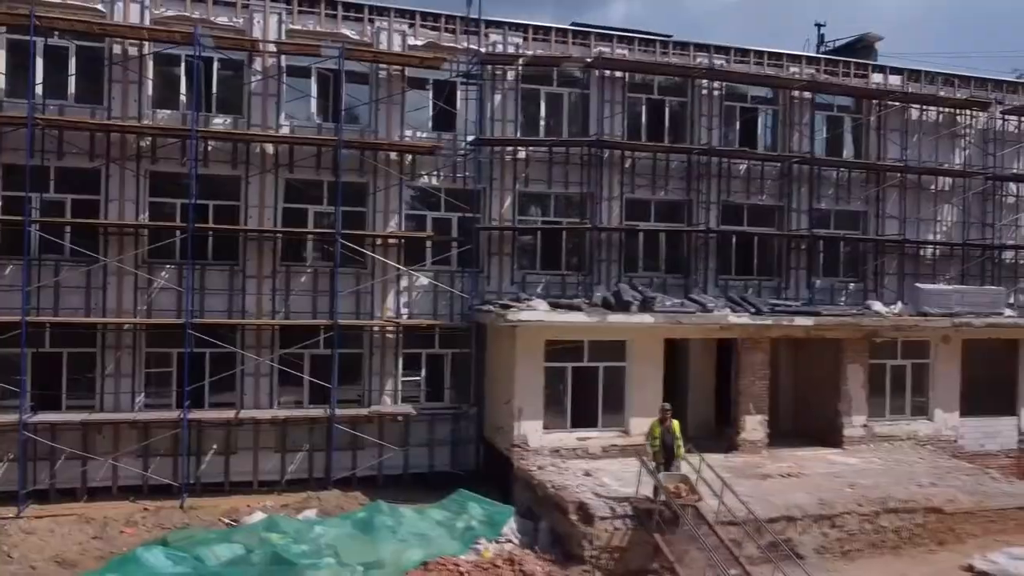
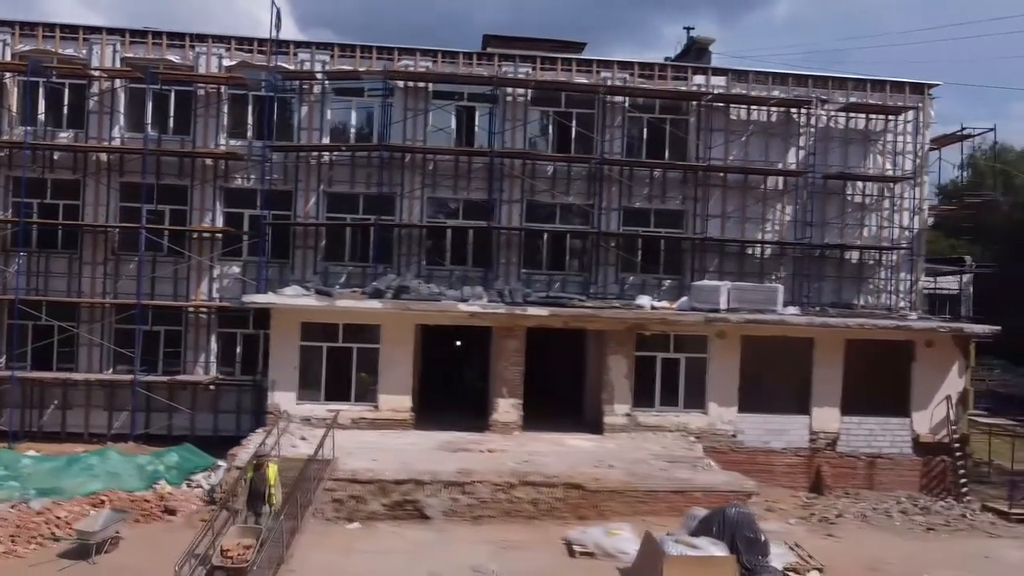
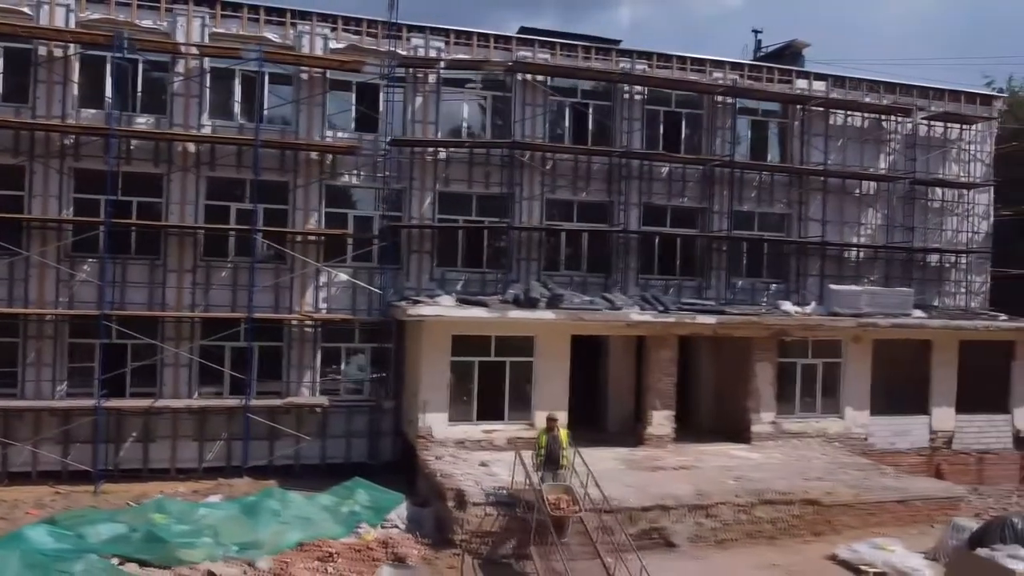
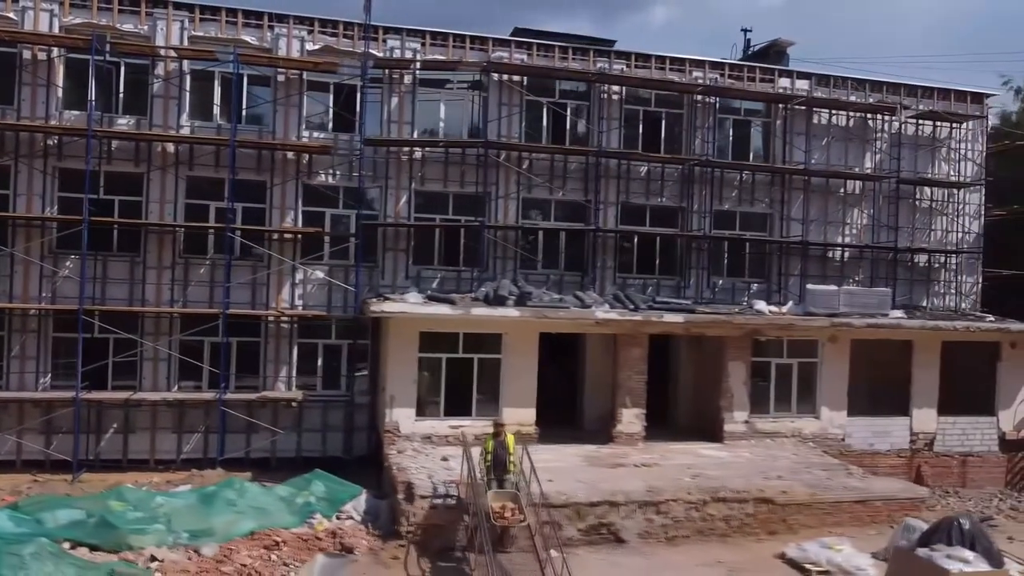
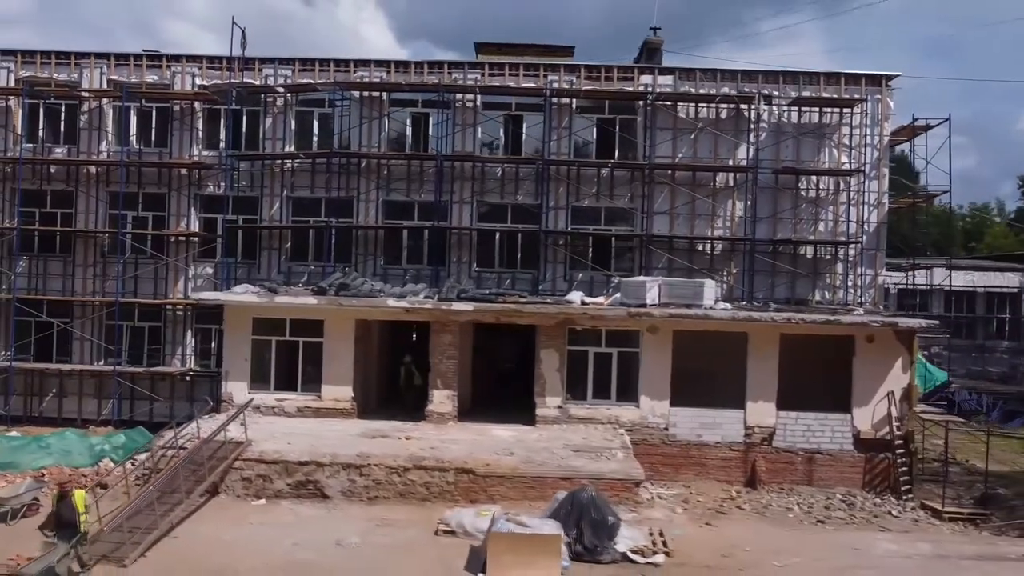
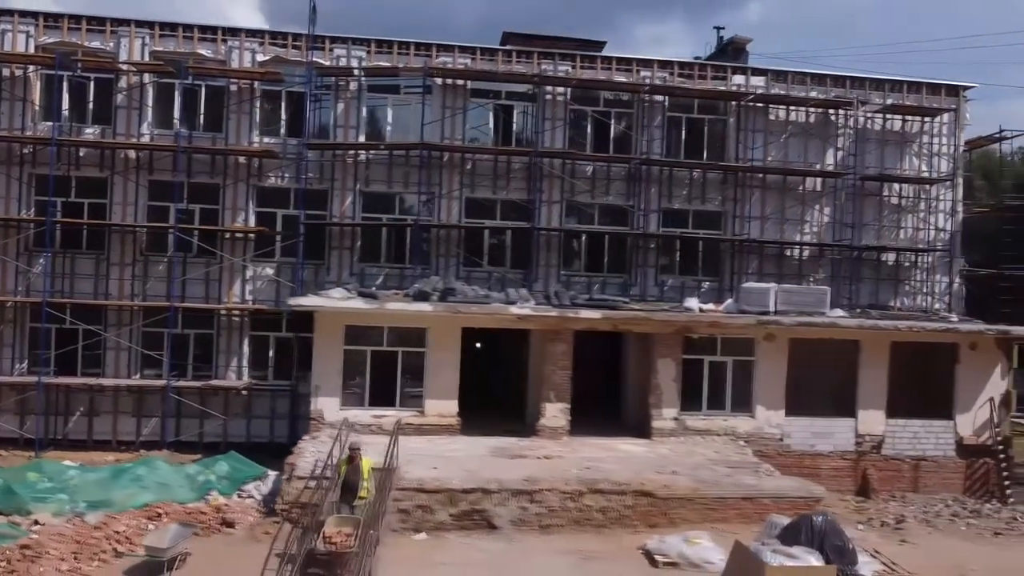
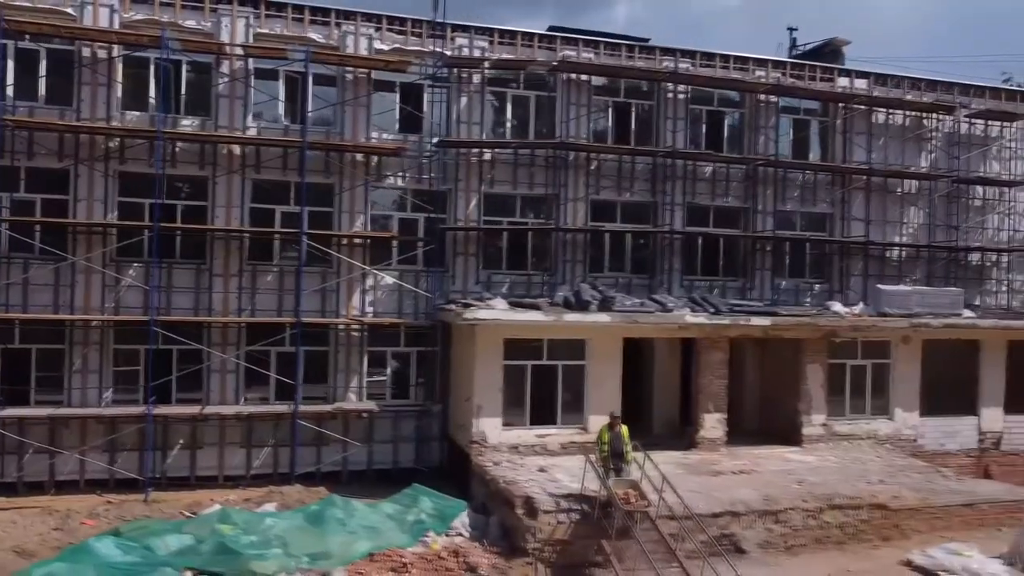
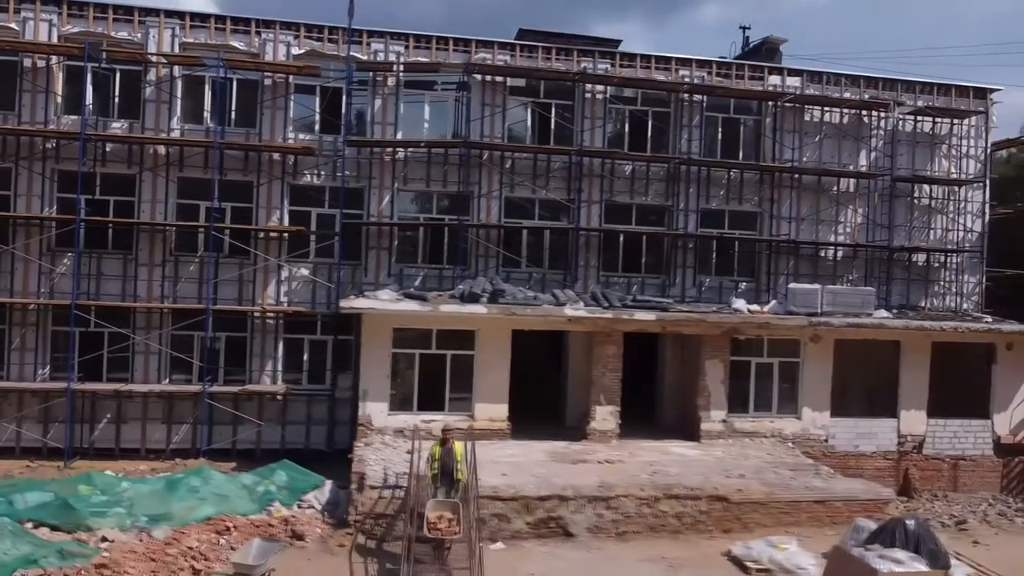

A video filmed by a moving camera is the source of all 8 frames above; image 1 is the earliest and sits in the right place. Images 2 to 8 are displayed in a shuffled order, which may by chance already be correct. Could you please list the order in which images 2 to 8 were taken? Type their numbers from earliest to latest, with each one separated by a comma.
7, 3, 4, 8, 6, 2, 5
